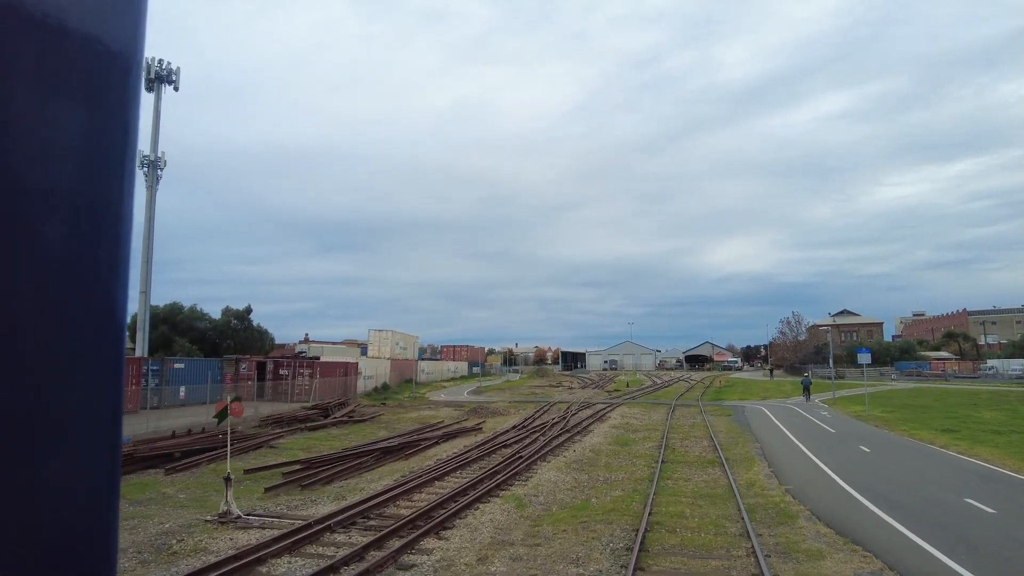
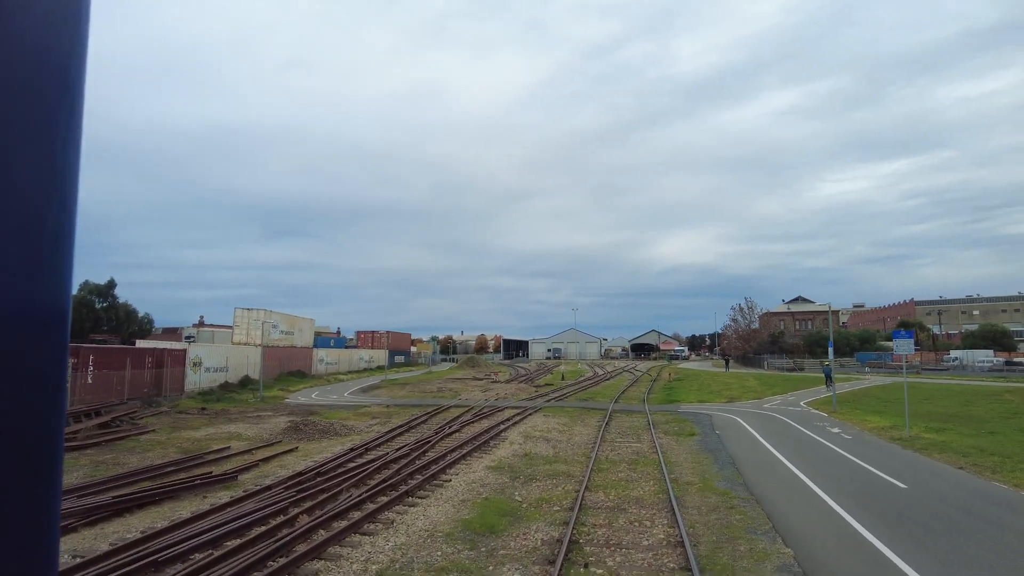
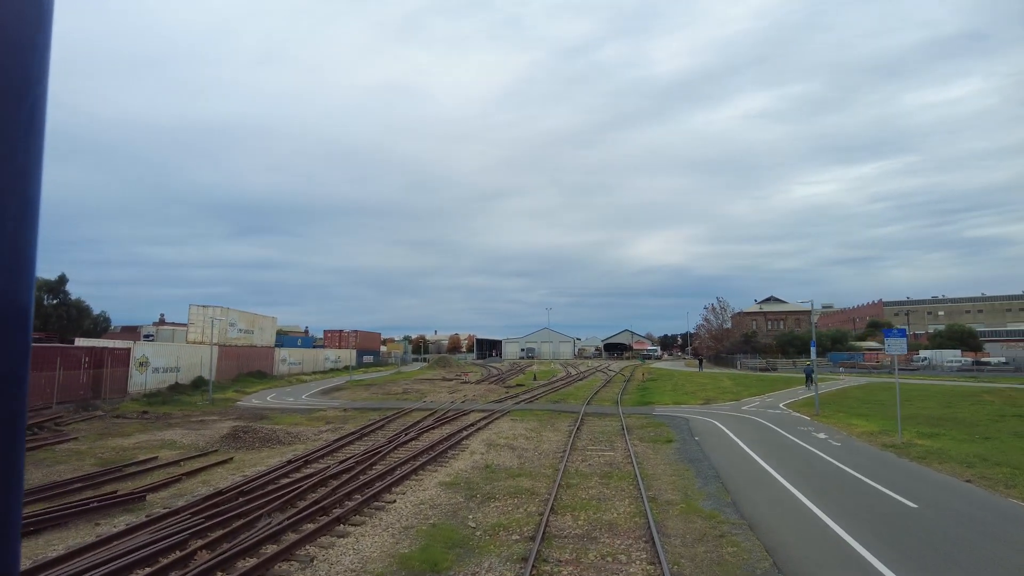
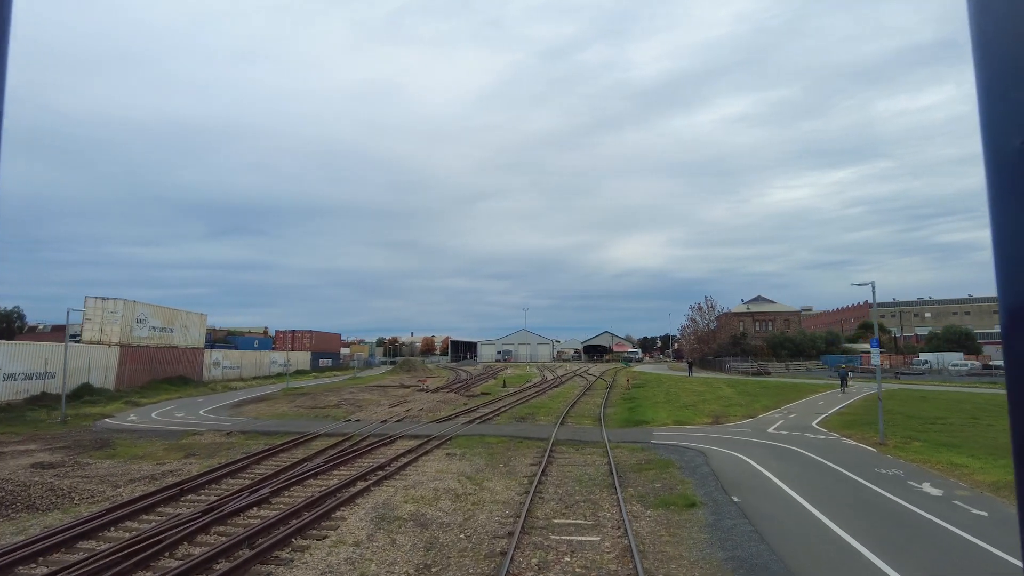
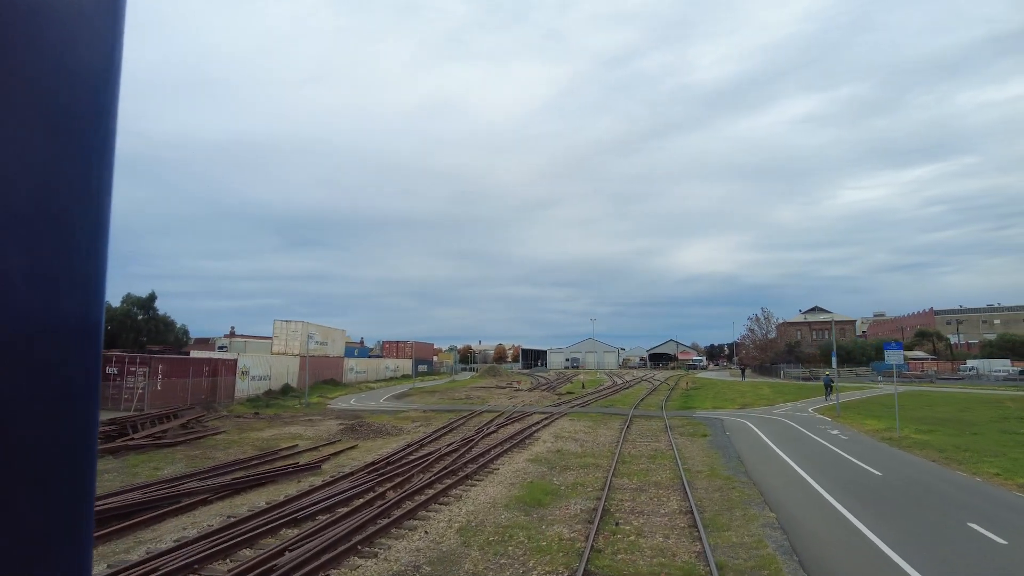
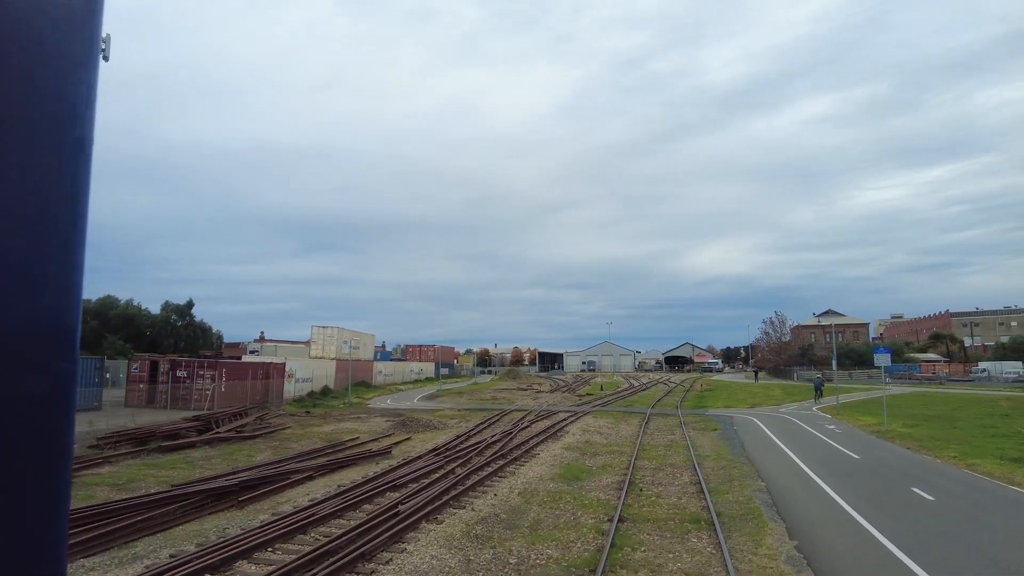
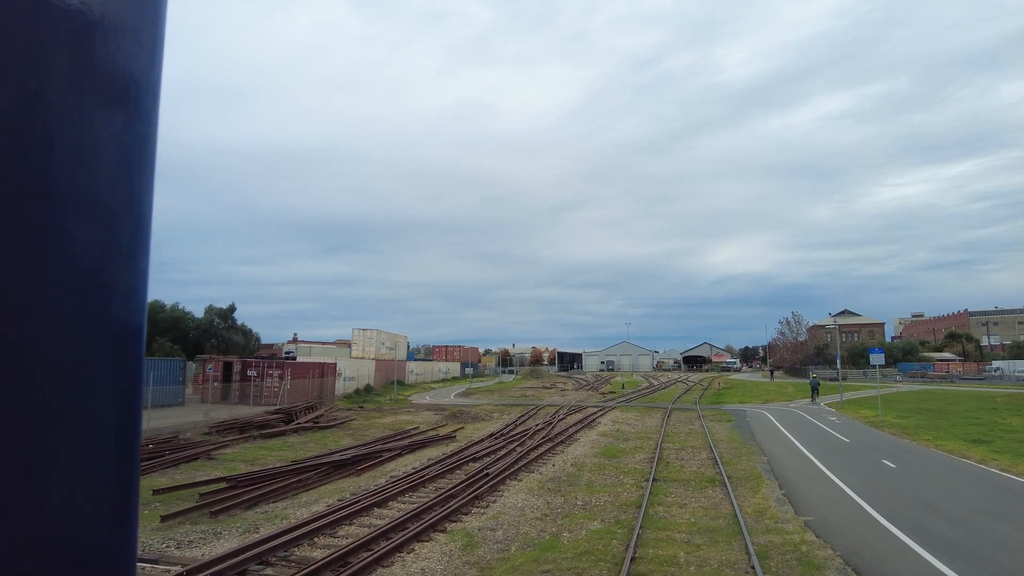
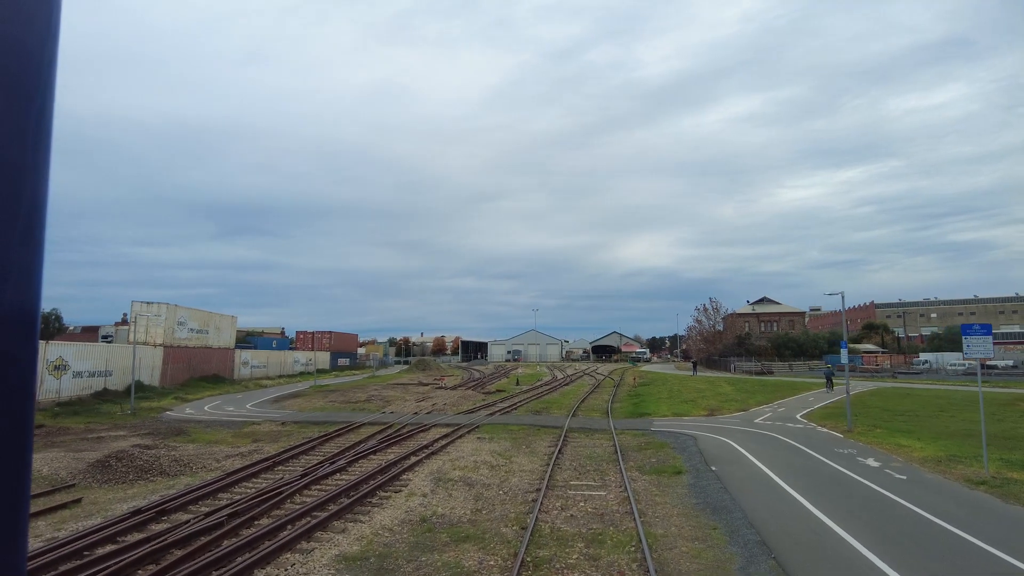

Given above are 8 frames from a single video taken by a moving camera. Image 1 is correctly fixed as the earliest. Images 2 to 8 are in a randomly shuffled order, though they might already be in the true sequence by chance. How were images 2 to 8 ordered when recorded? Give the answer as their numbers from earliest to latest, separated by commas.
7, 6, 5, 2, 3, 8, 4
